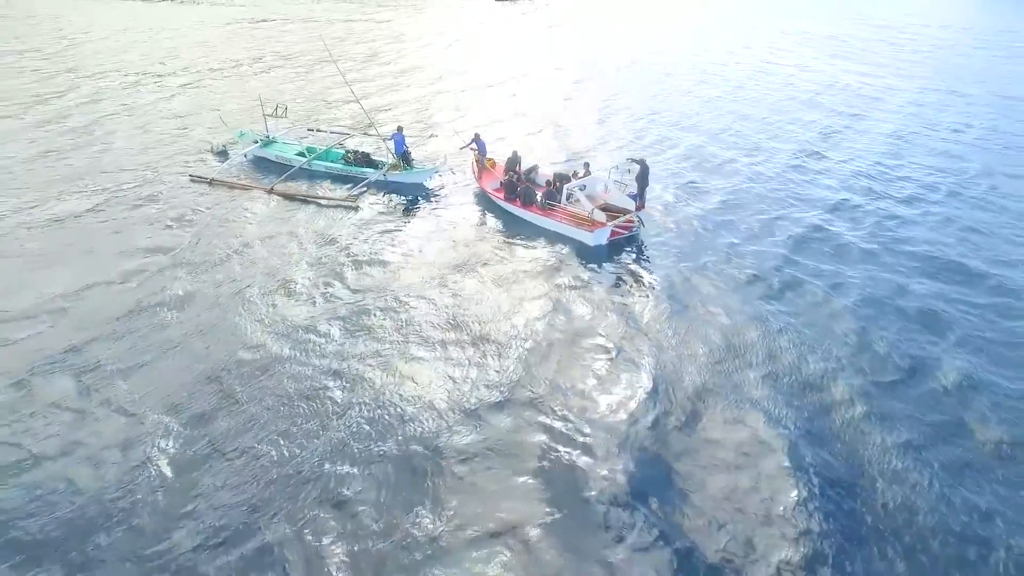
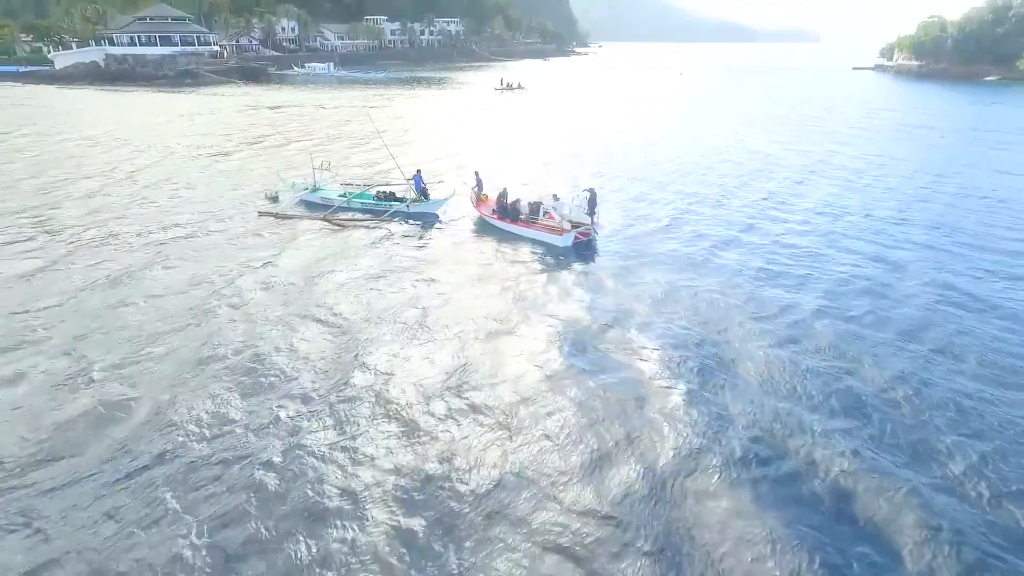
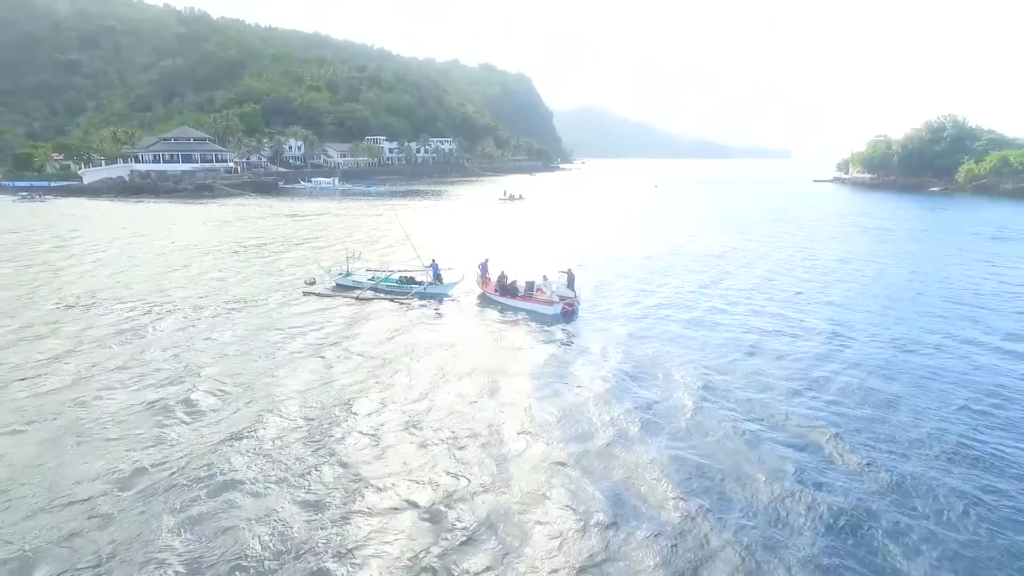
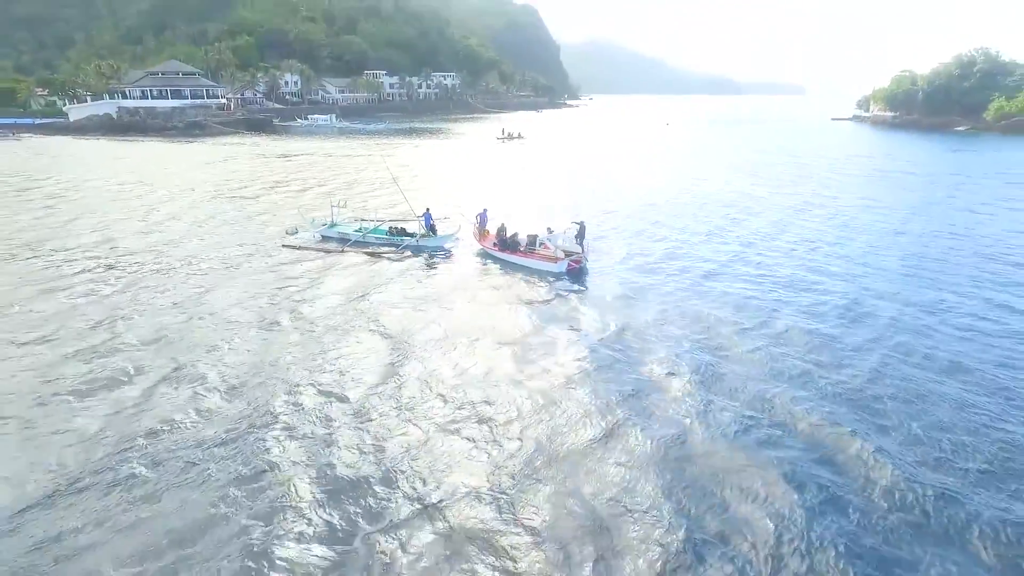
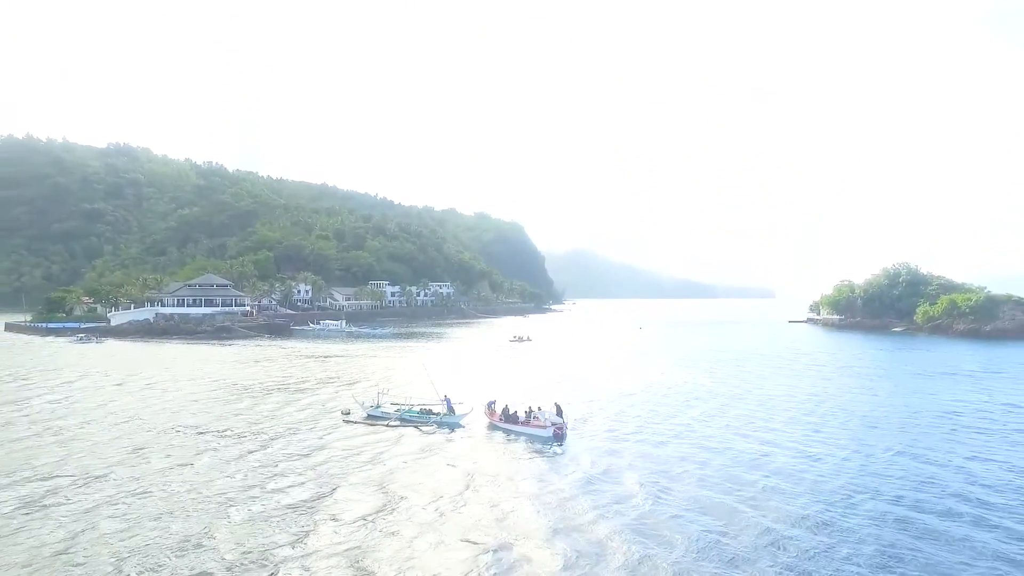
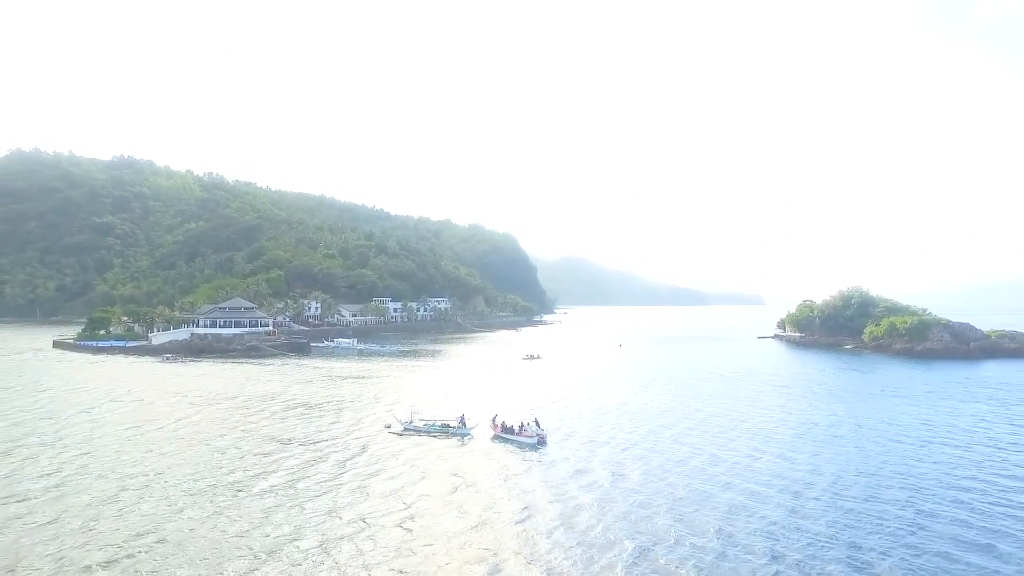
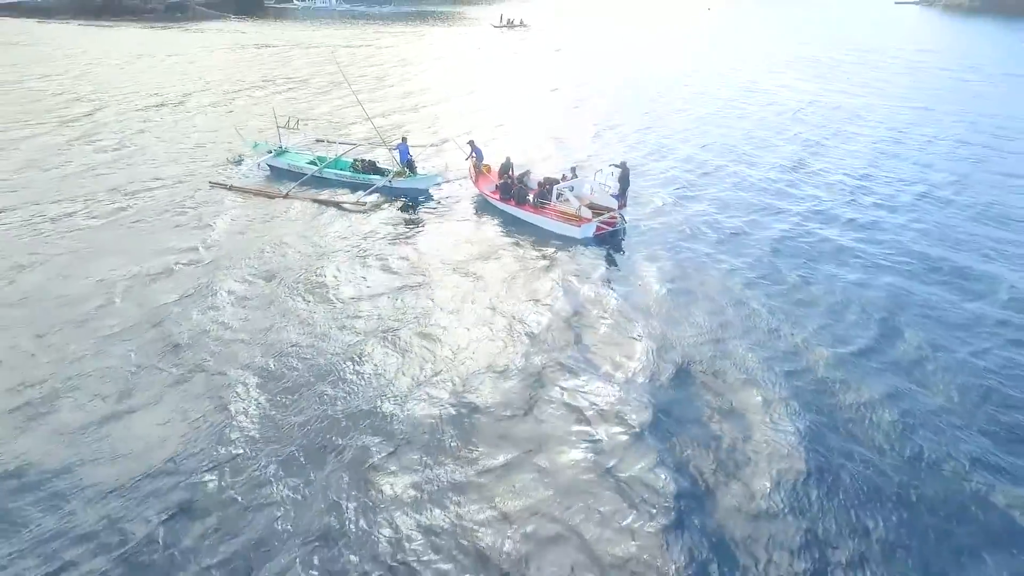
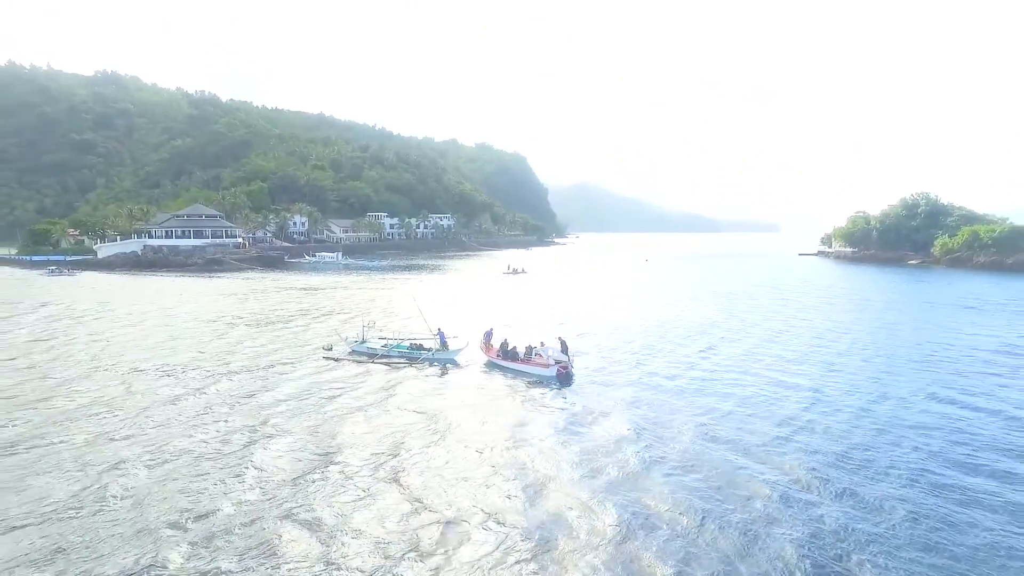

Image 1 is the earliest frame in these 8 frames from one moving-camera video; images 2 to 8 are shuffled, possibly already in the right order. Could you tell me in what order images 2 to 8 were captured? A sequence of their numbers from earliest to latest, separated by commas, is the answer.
7, 2, 4, 3, 8, 5, 6
